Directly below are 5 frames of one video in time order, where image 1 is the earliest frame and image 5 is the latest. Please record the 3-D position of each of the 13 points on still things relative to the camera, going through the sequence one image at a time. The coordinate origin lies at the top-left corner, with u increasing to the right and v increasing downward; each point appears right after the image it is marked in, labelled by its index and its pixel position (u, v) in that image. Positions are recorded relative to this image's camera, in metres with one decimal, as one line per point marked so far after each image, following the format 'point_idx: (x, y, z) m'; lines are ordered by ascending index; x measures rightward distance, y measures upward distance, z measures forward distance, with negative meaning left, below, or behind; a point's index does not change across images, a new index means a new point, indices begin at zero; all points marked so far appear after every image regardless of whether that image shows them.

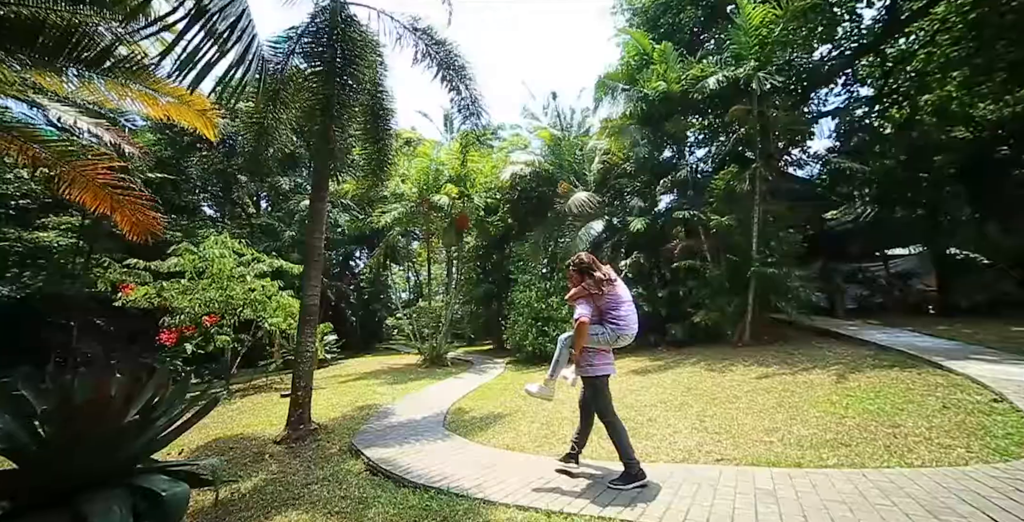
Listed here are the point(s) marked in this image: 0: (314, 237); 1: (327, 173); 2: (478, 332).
0: (-2.1, +0.2, +4.8) m
1: (-2.3, +1.1, +5.5) m
2: (-0.9, -2.1, +13.1) m
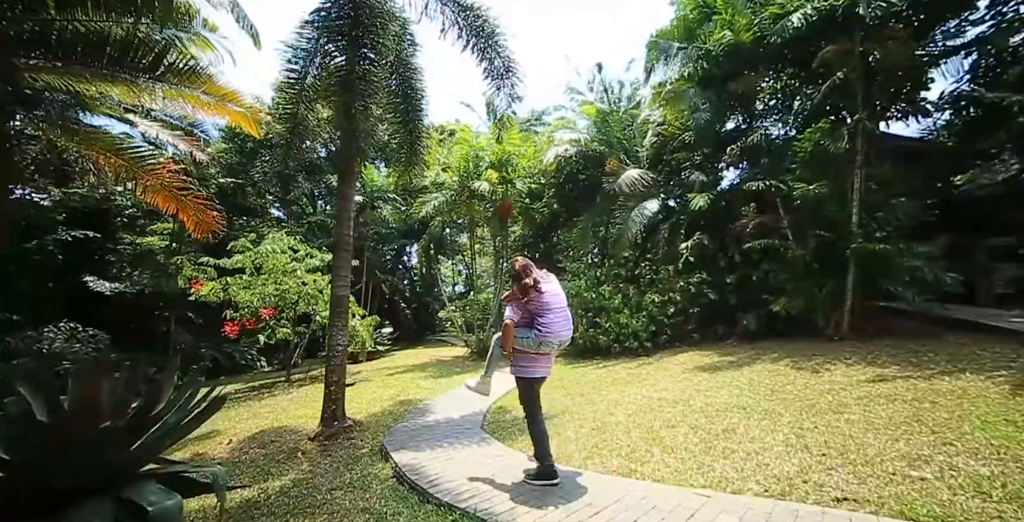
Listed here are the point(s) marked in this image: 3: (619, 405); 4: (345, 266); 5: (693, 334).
0: (-1.7, +0.3, +4.6) m
1: (-1.8, +1.2, +5.2) m
2: (+0.5, -1.8, +12.7) m
3: (+1.0, -1.3, +4.2) m
4: (-1.7, -0.1, +4.6) m
5: (+3.4, -1.4, +8.4) m
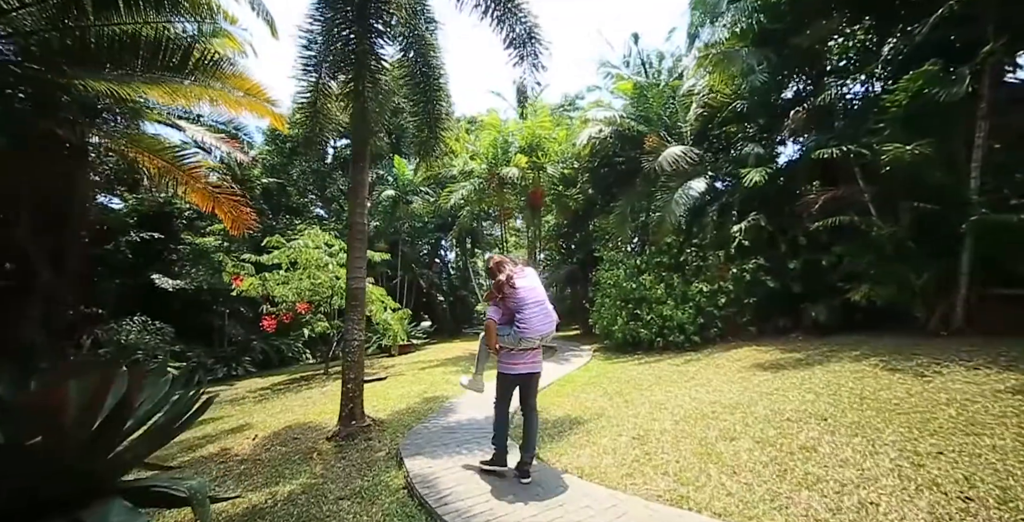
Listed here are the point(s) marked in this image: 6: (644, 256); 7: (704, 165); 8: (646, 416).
0: (-1.4, +0.4, +4.3) m
1: (-1.5, +1.3, +4.9) m
2: (+1.4, -1.5, +12.2) m
3: (+1.2, -1.2, +3.7) m
4: (-1.4, +0.1, +4.3) m
5: (+4.0, -1.1, +7.7) m
6: (+2.5, +0.1, +8.6) m
7: (+3.6, +1.8, +8.5) m
8: (+1.1, -1.2, +3.6) m
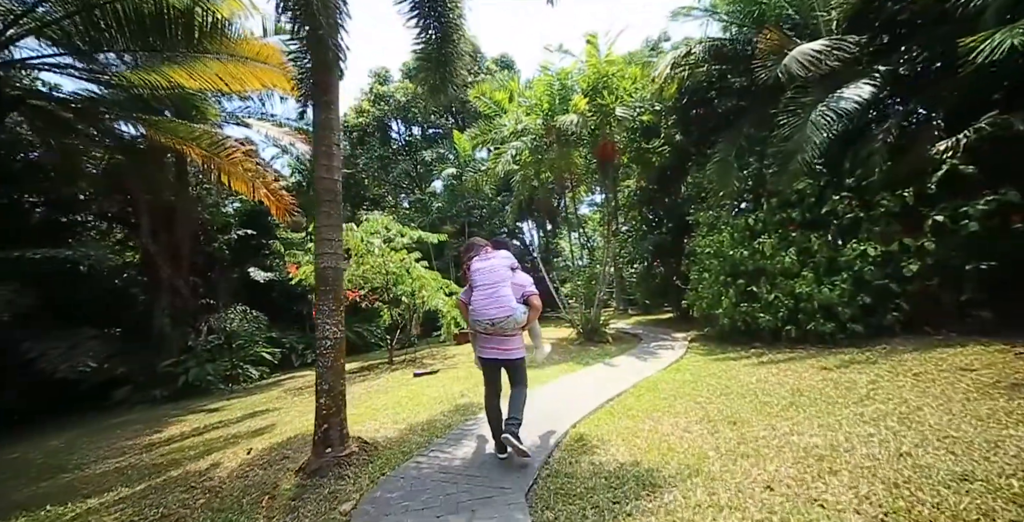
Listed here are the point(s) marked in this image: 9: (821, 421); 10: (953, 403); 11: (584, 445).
0: (-1.2, +0.7, +3.0) m
1: (-1.2, +1.6, +3.6) m
2: (+3.2, -0.9, +10.3) m
3: (+1.4, -0.9, +2.0) m
4: (-1.2, +0.3, +3.0) m
5: (+4.8, -0.6, +5.4) m
6: (+3.5, +0.6, +6.5) m
7: (+4.5, +2.4, +6.1) m
8: (+1.2, -0.9, +1.9) m
9: (+1.8, -0.9, +2.7) m
10: (+2.5, -0.8, +2.7) m
11: (+0.4, -1.1, +2.8) m
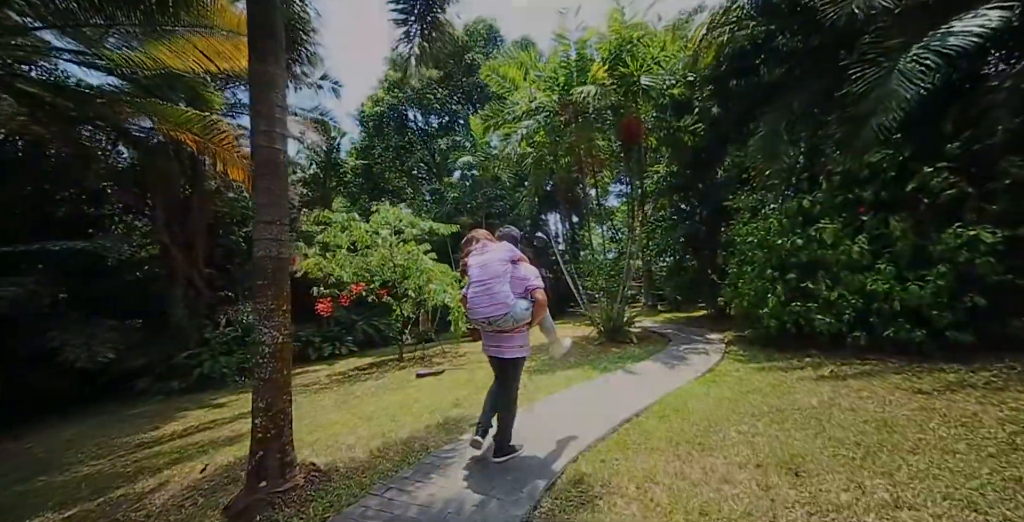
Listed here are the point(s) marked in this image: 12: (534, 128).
0: (-1.3, +0.8, +2.4) m
1: (-1.2, +1.7, +3.0) m
2: (+3.5, -0.8, +9.4) m
3: (+1.2, -0.8, +1.2) m
4: (-1.3, +0.4, +2.4) m
5: (+4.9, -0.5, +4.4) m
6: (+3.7, +0.7, +5.6) m
7: (+4.6, +2.5, +5.1) m
8: (+1.0, -0.9, +1.1) m
9: (+1.7, -0.8, +1.9) m
10: (+2.4, -0.7, +1.9) m
11: (+0.4, -1.0, +2.0) m
12: (+0.4, +2.0, +7.0) m
